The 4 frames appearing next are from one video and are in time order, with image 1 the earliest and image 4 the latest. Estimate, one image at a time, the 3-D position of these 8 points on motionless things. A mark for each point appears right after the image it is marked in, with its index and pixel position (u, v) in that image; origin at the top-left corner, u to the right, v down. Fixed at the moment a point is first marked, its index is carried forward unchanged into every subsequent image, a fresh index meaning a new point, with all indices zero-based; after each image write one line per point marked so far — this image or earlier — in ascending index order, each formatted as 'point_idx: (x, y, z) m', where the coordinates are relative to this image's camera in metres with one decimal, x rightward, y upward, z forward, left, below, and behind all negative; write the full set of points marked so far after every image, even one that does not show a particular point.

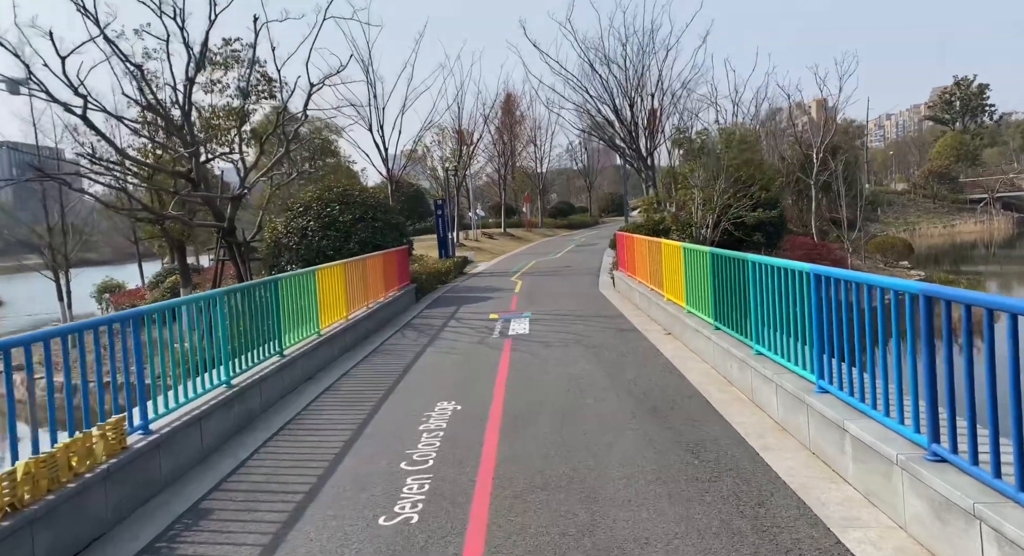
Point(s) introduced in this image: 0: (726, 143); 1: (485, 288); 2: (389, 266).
0: (+5.6, +3.5, +18.0) m
1: (-0.8, -0.3, +19.1) m
2: (-2.6, +0.3, +14.6) m
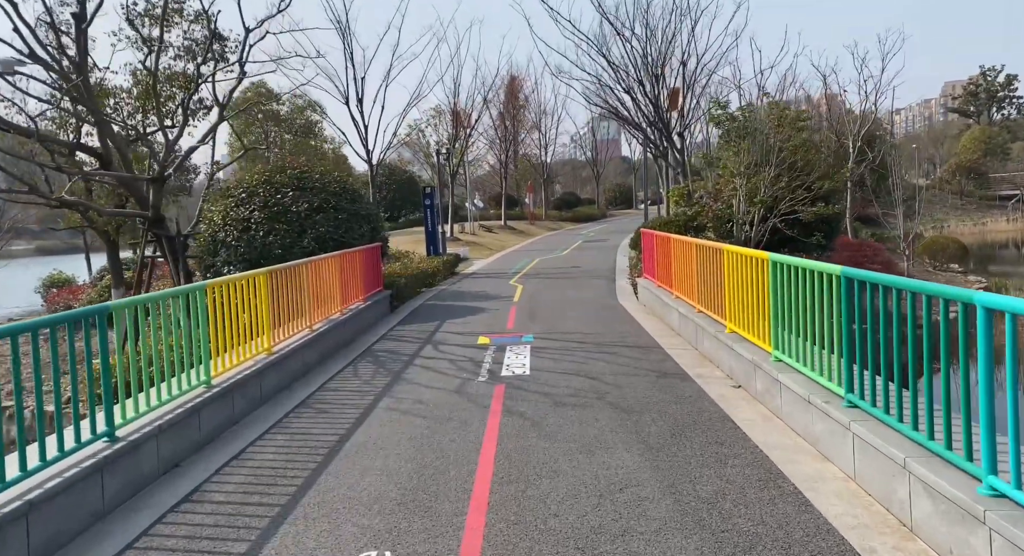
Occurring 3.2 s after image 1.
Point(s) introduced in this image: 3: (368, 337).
0: (+5.6, +3.3, +14.7) m
1: (-0.8, -0.4, +15.8) m
2: (-2.7, +0.1, +11.4) m
3: (-2.3, -0.9, +11.0) m
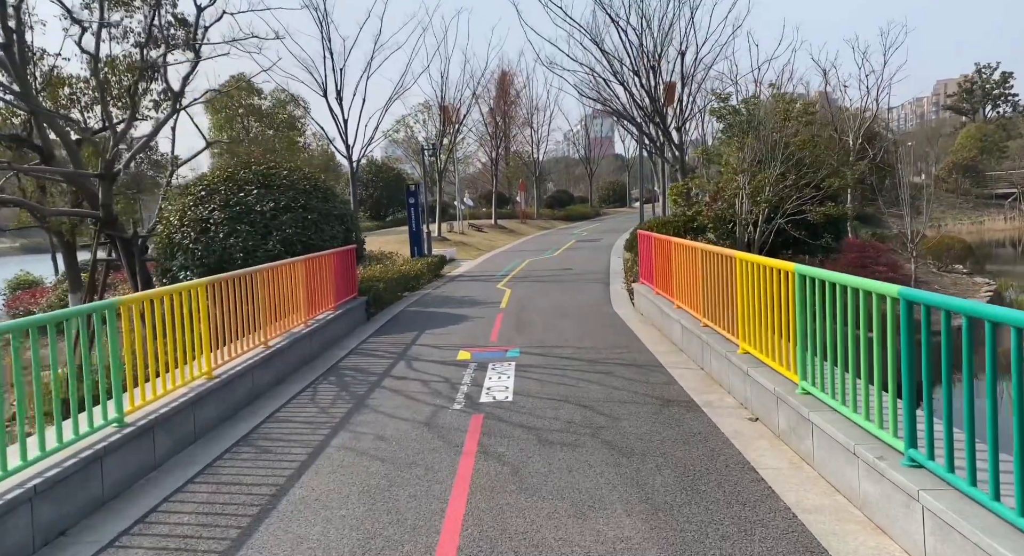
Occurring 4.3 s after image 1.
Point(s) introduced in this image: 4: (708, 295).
0: (+5.4, +3.2, +13.7) m
1: (-1.1, -0.5, +14.8) m
2: (-2.9, 0.0, +10.3) m
3: (-2.5, -1.0, +10.0) m
4: (+2.3, -0.2, +8.0) m
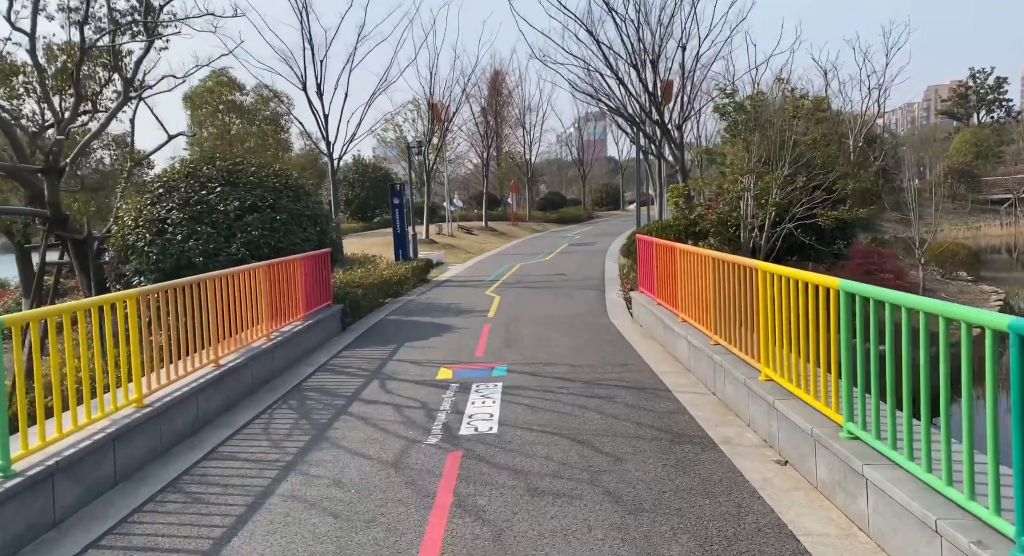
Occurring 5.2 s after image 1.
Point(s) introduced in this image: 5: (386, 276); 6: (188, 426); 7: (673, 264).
0: (+5.2, +3.1, +12.9) m
1: (-1.3, -0.6, +13.8) m
2: (-3.1, -0.1, +9.3) m
3: (-2.7, -1.1, +9.0) m
4: (+2.1, -0.3, +7.1) m
5: (-2.7, 0.0, +15.2) m
6: (-2.8, -1.3, +6.1) m
7: (+2.1, +0.2, +9.2) m
